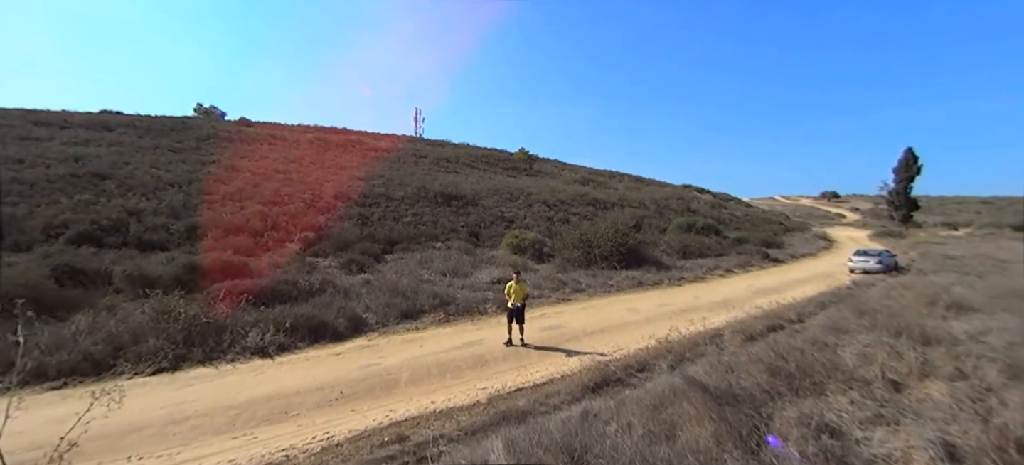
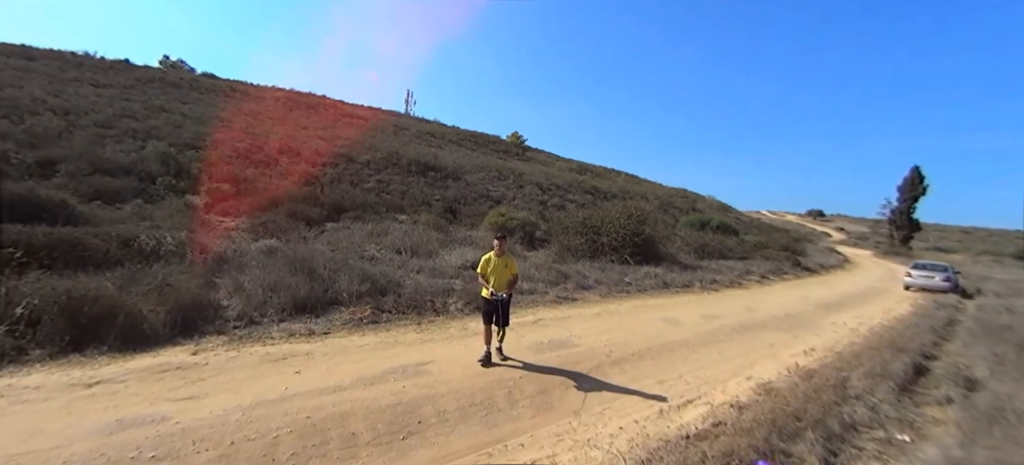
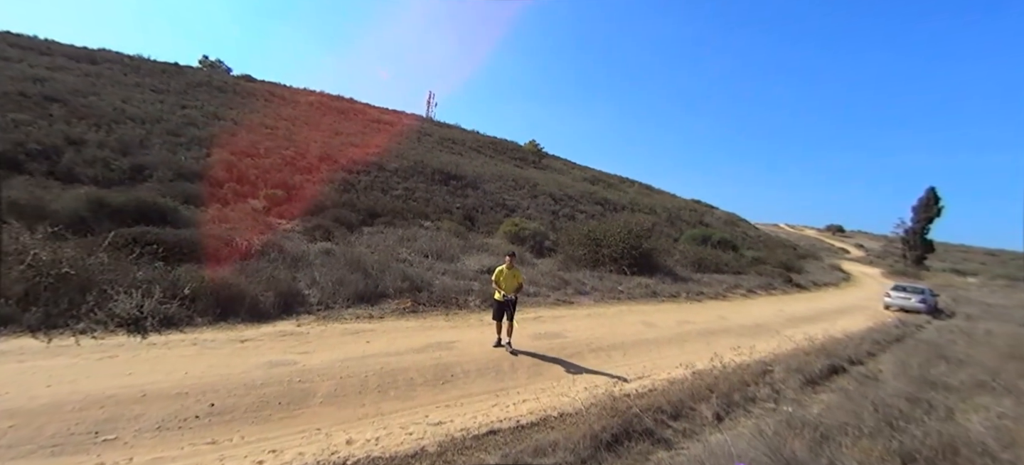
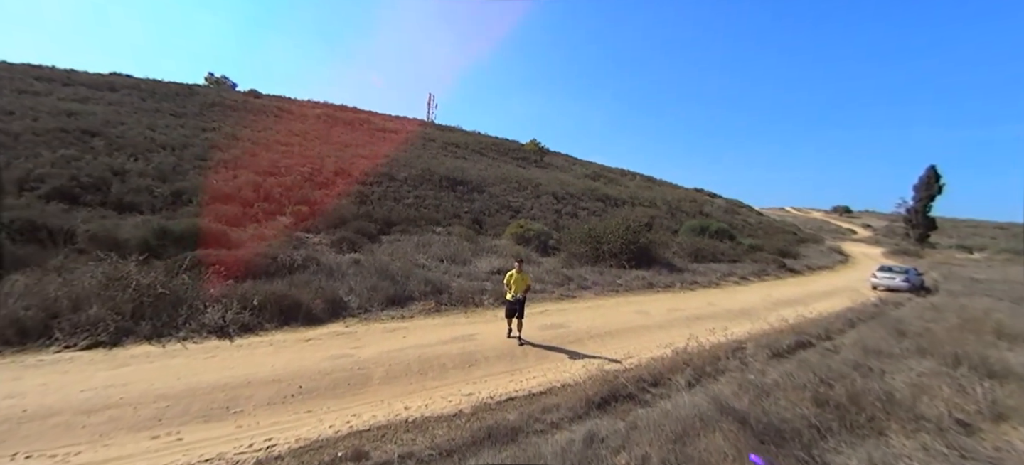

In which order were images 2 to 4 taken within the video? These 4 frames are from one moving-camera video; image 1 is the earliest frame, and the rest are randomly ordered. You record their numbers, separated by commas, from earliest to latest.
4, 3, 2
